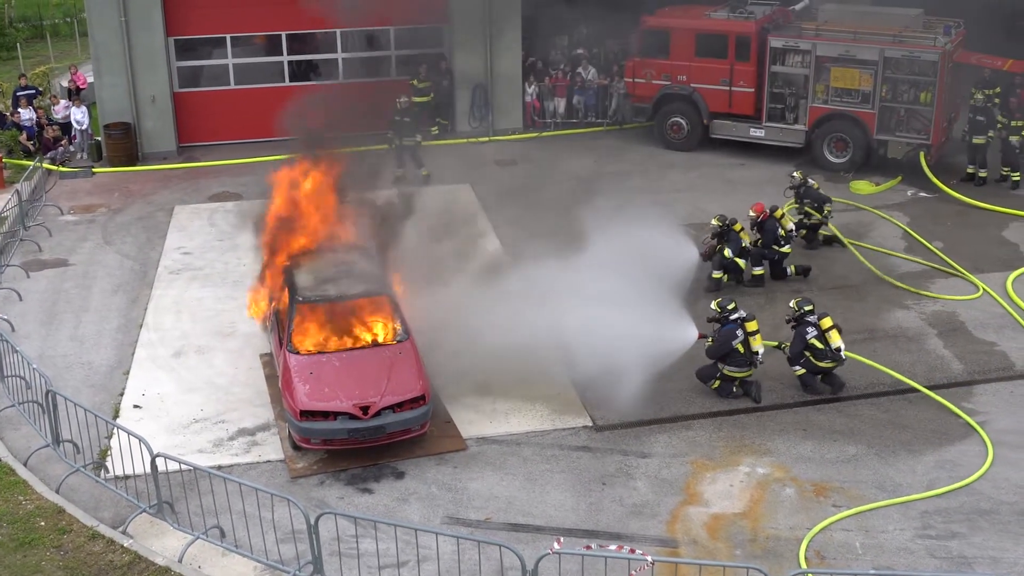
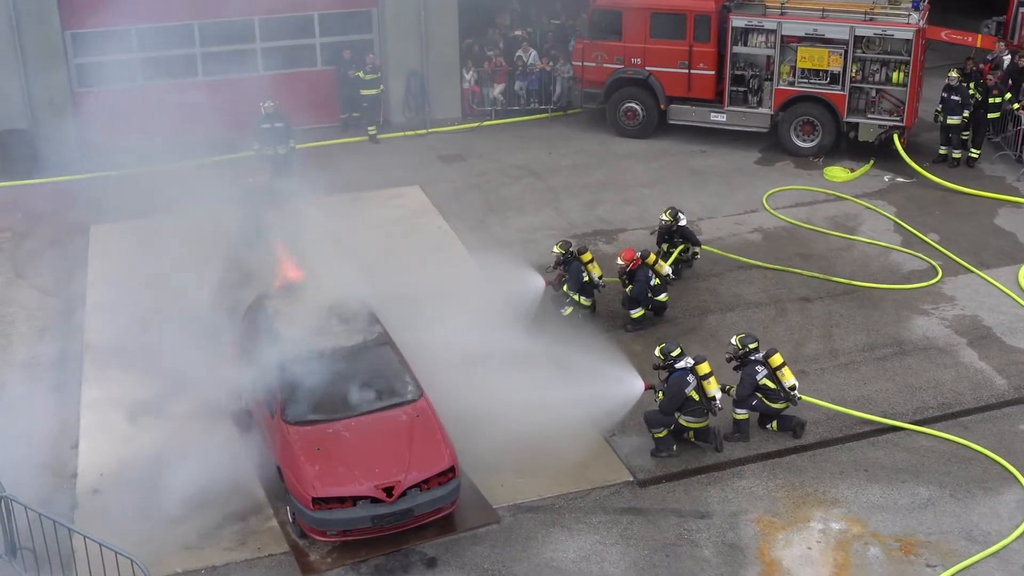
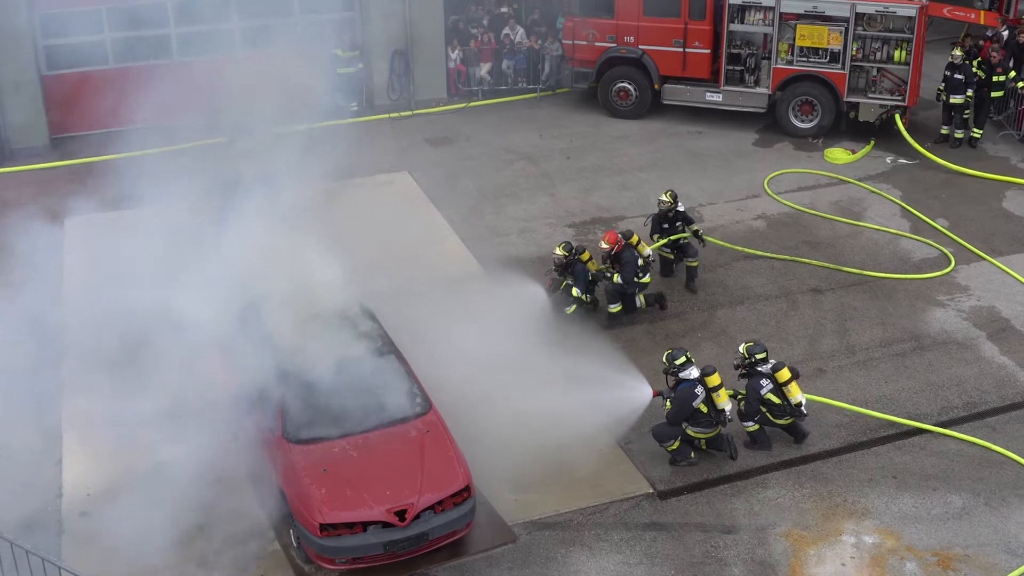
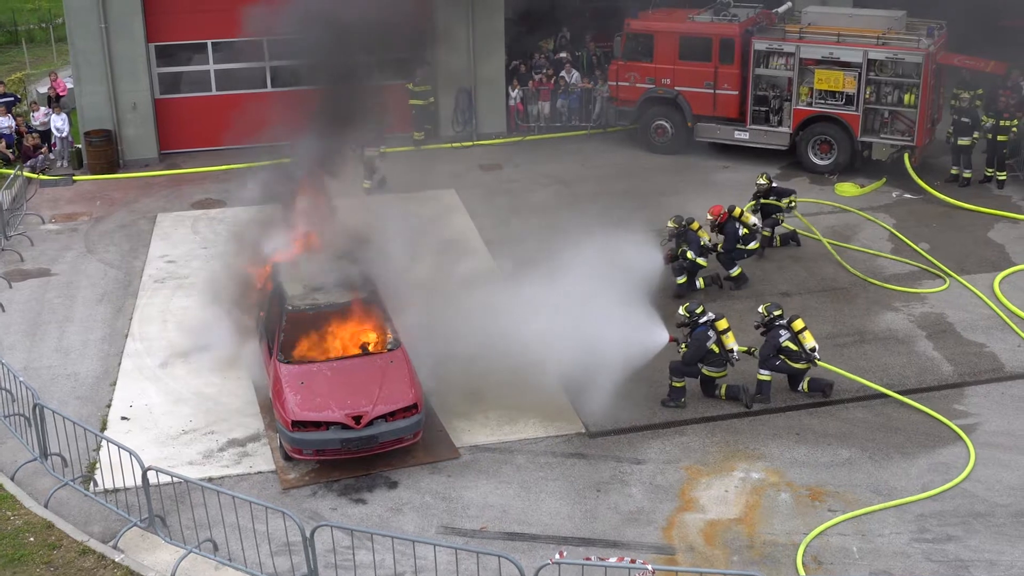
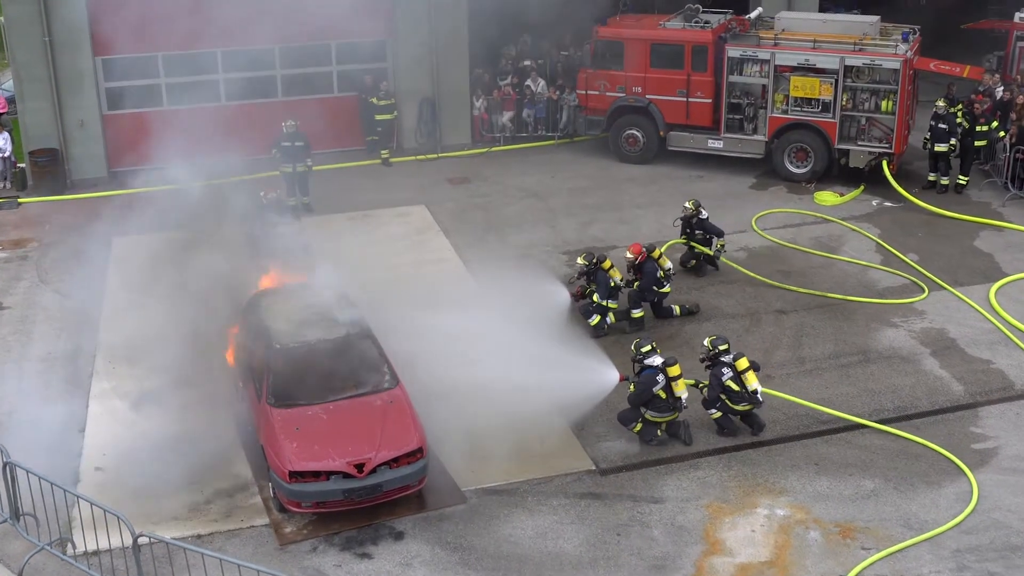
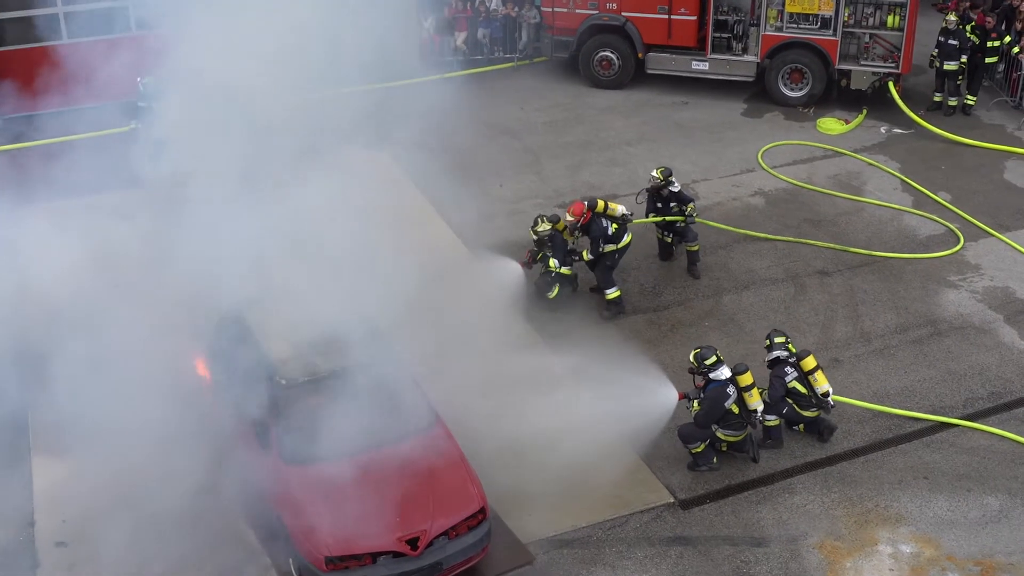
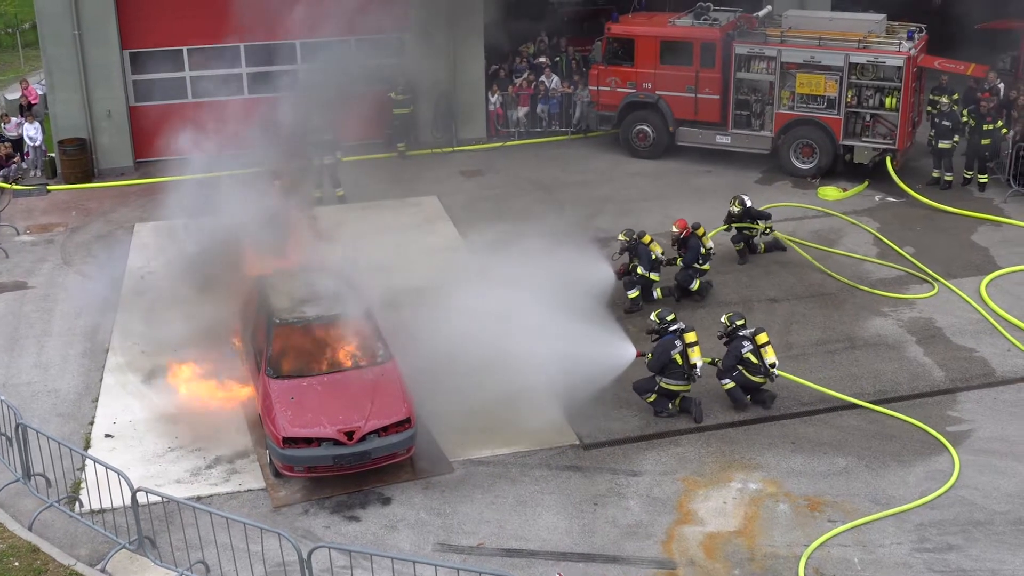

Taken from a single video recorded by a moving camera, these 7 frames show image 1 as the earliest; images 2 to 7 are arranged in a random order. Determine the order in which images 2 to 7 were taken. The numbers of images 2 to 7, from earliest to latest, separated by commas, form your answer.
4, 7, 5, 2, 3, 6
